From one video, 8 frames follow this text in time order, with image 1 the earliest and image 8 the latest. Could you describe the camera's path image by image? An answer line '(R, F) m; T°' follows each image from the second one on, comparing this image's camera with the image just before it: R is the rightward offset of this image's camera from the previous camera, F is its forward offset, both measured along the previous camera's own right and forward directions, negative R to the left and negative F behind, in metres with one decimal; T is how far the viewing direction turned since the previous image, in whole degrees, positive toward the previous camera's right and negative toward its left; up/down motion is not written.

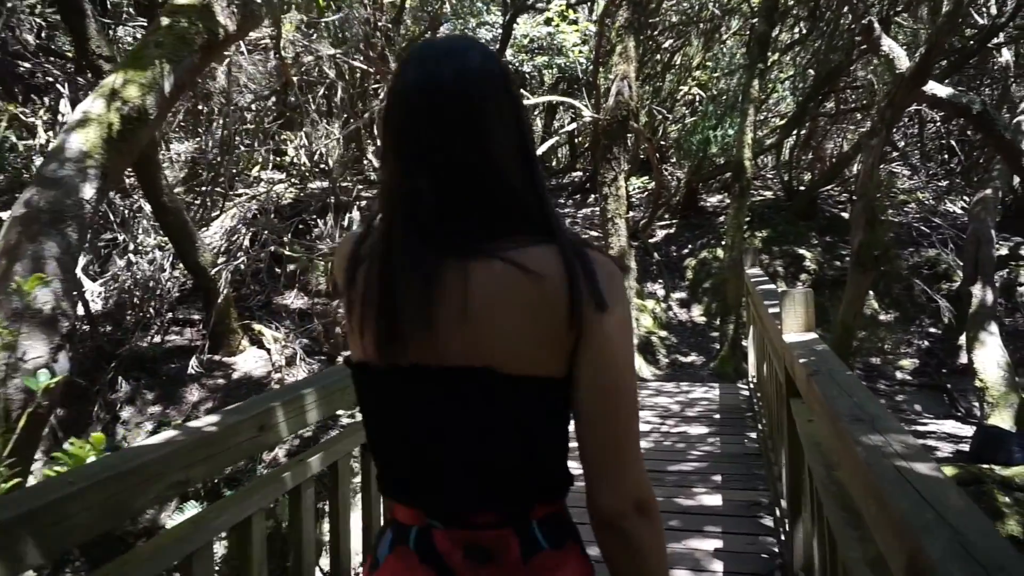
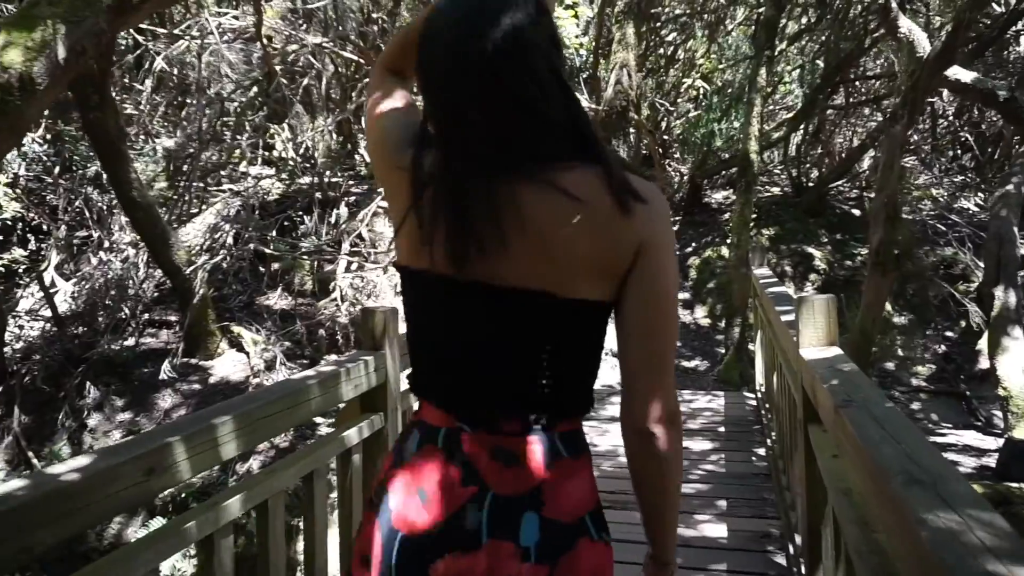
(+0.1, +0.5) m; 0°
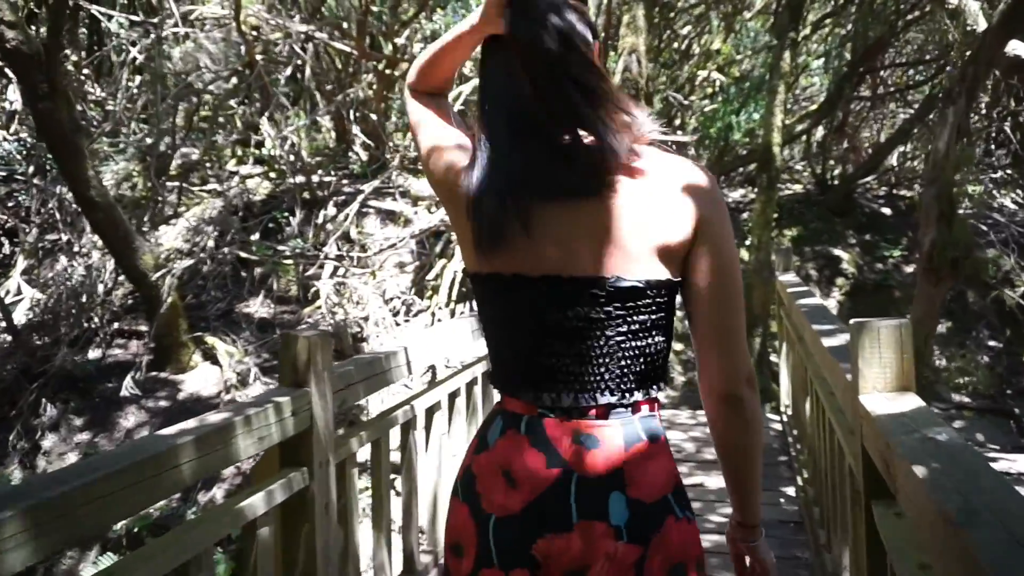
(+0.2, +0.7) m; -1°
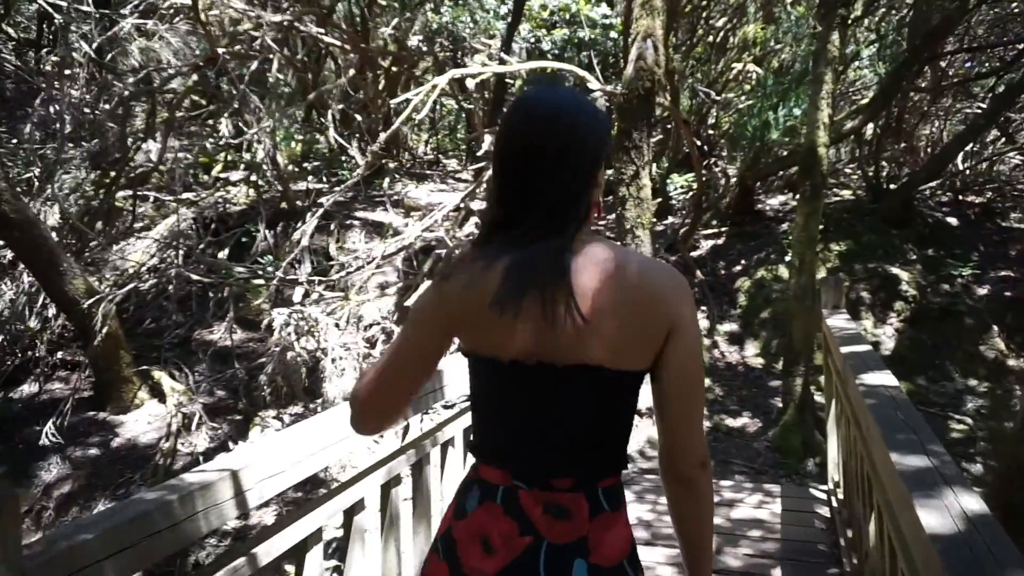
(+0.4, +1.1) m; -3°
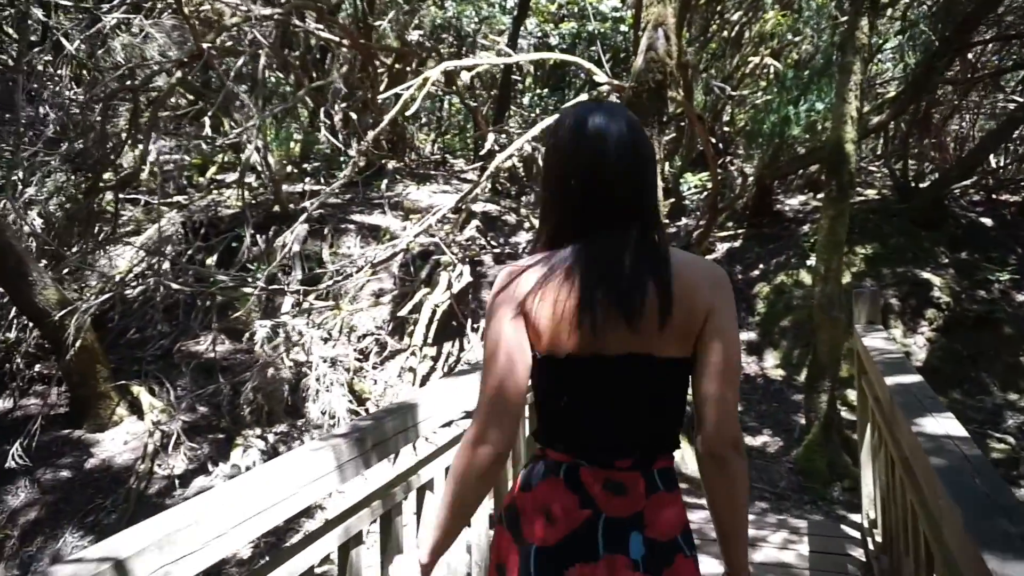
(+0.1, +0.4) m; -1°
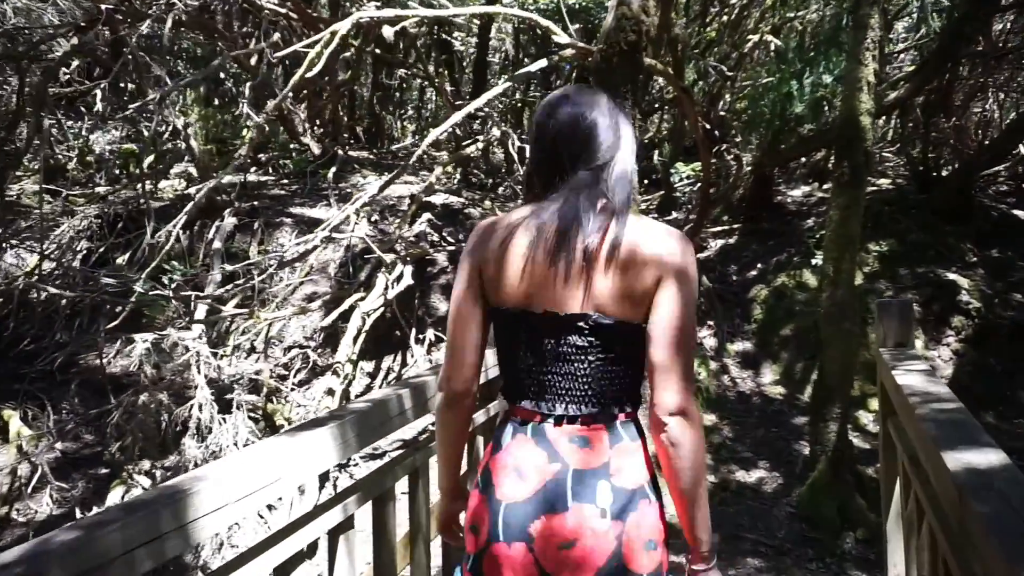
(+0.4, +1.0) m; 0°
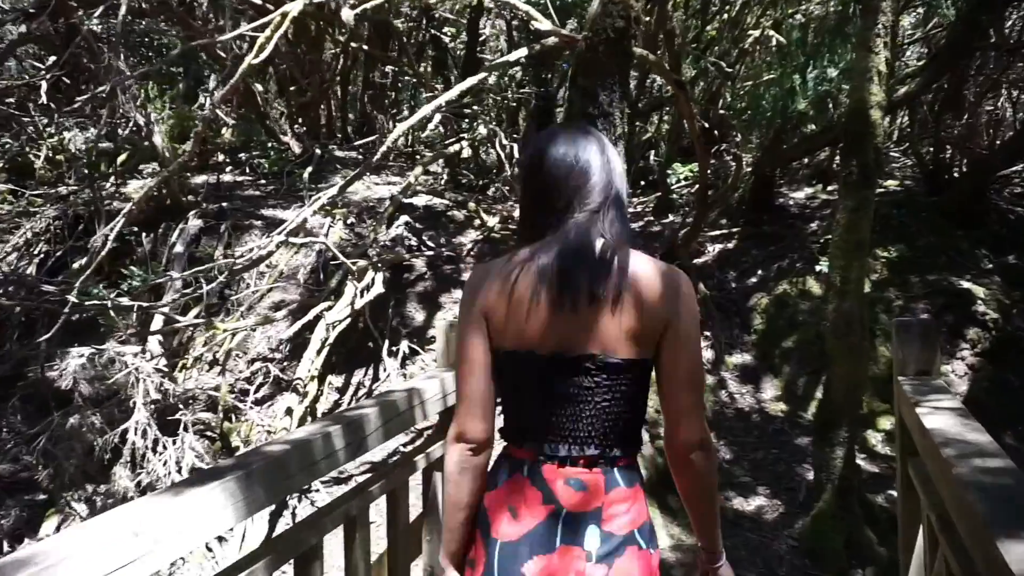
(+0.2, +0.4) m; 0°
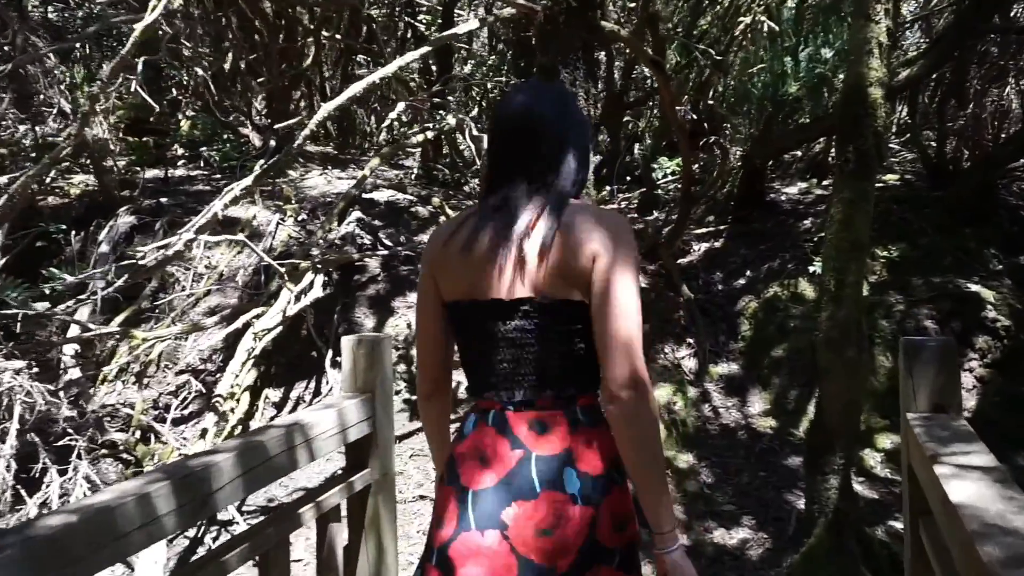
(+0.3, +0.6) m; 0°
